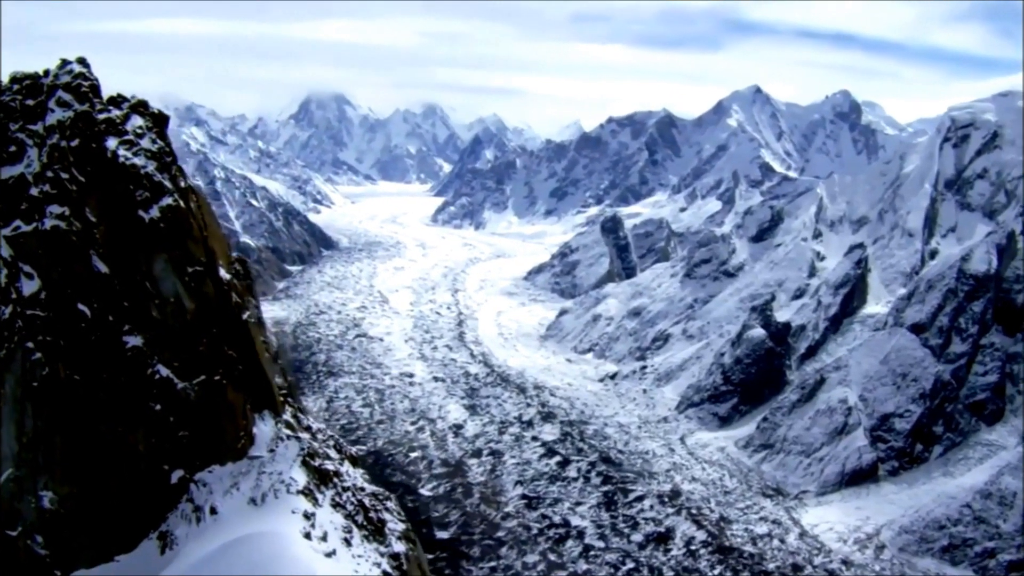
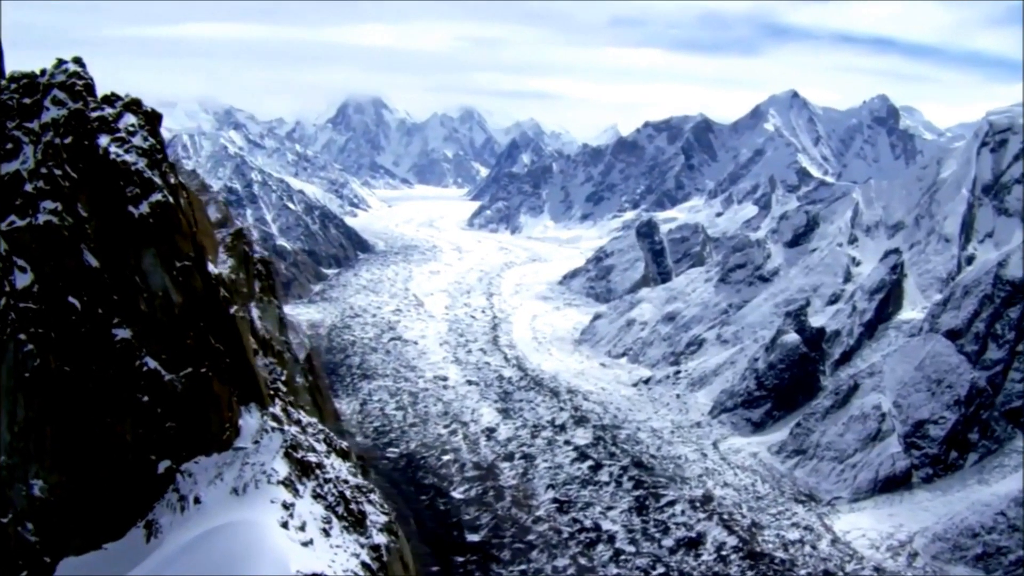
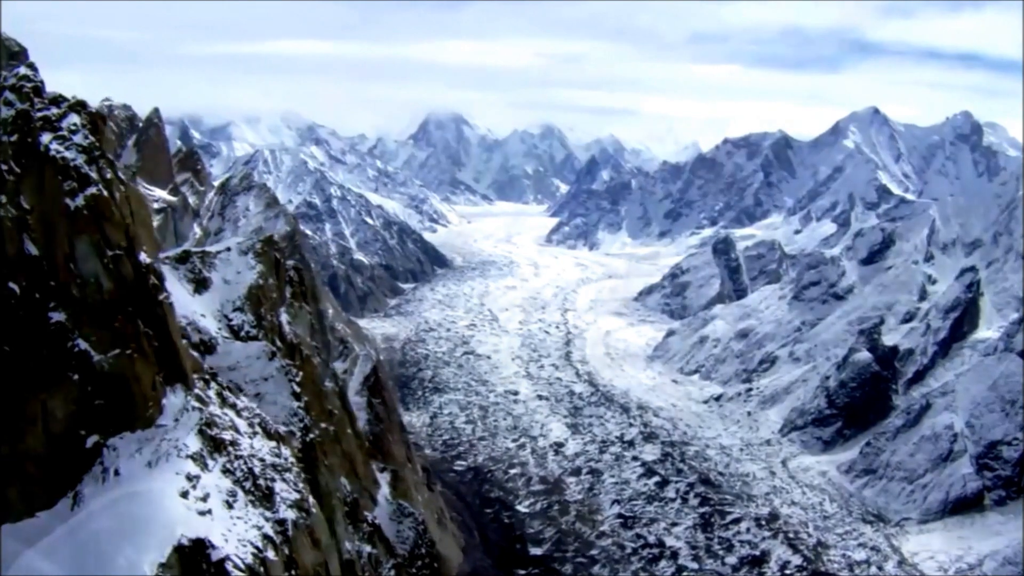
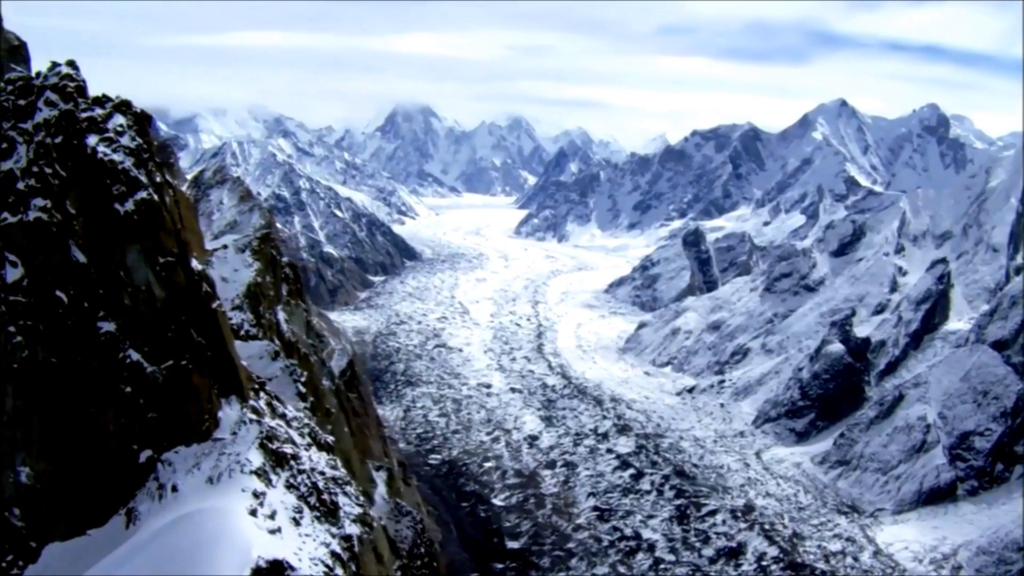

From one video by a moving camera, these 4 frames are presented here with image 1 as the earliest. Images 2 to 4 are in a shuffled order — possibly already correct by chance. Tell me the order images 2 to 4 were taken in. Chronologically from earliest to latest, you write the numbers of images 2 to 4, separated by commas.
2, 4, 3
